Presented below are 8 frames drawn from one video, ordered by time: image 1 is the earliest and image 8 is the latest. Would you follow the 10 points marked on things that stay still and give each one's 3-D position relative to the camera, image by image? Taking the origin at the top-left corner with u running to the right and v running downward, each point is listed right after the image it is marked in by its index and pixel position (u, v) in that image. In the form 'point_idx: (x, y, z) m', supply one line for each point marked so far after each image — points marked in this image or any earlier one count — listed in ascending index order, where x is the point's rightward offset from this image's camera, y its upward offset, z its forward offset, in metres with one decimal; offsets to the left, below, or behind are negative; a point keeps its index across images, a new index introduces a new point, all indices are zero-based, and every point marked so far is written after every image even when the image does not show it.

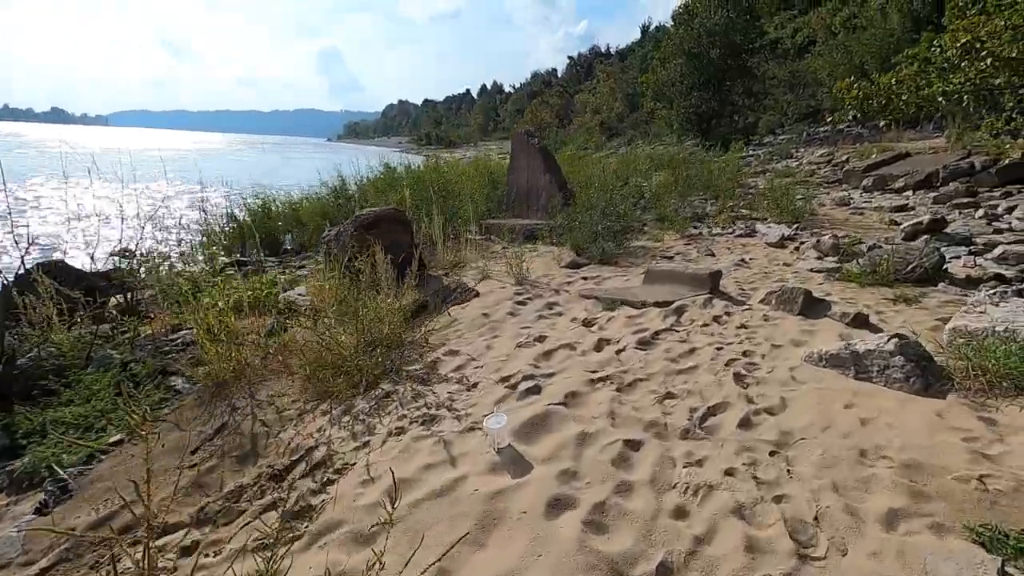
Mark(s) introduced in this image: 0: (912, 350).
0: (+1.9, -0.3, +2.5) m
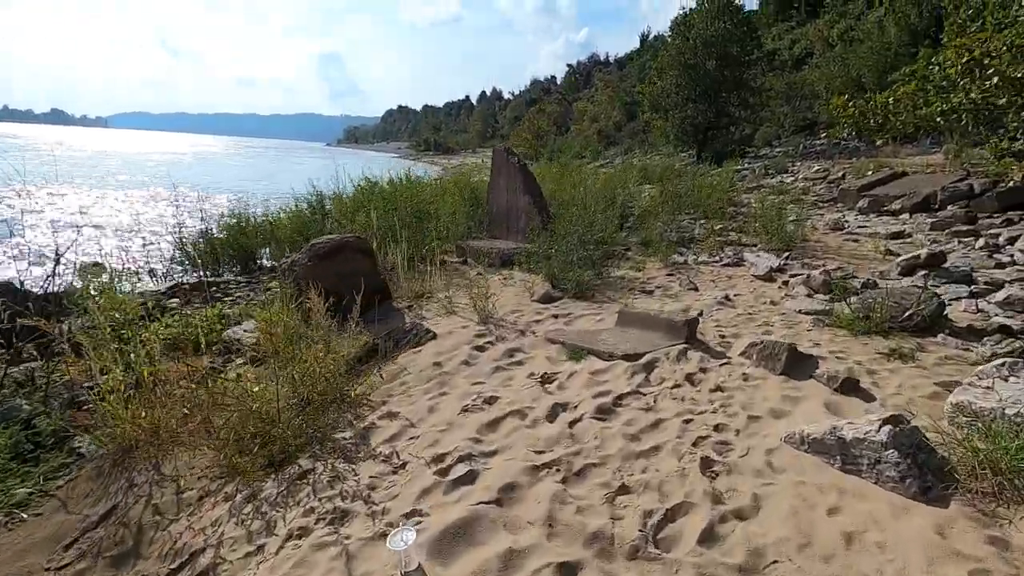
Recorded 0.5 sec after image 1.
0: (+1.6, -0.6, +2.2) m
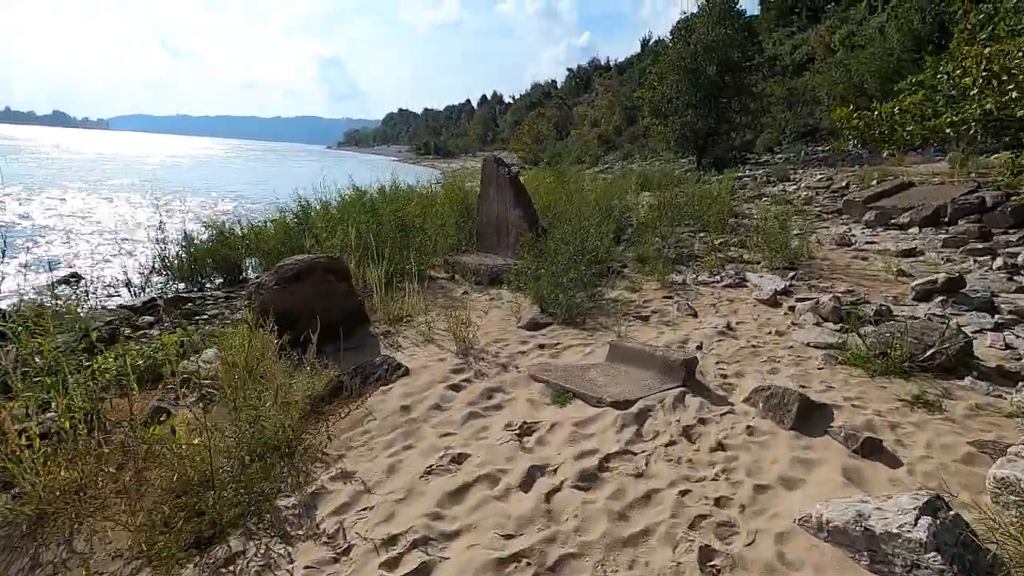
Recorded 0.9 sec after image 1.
0: (+1.5, -0.8, +1.8) m
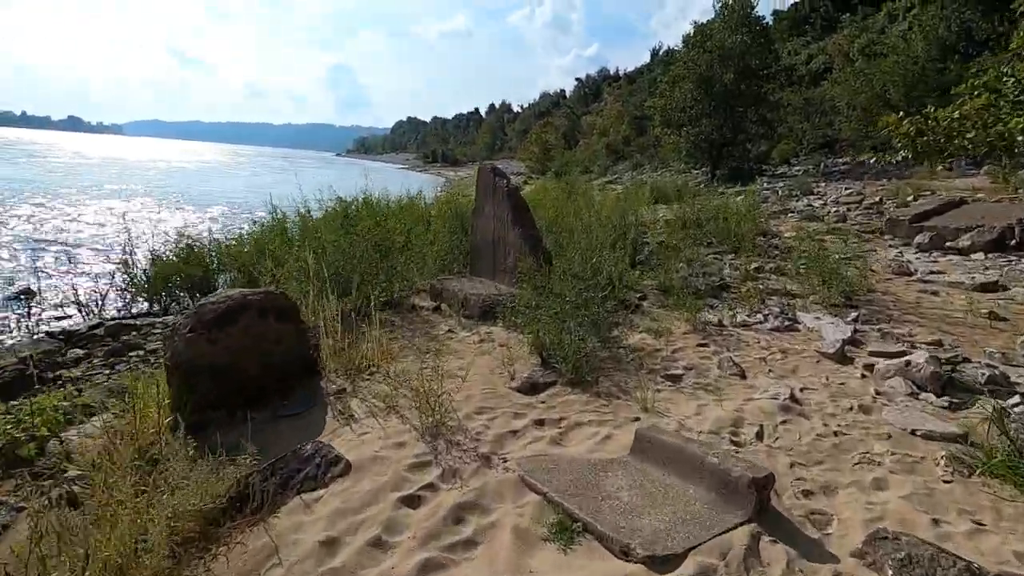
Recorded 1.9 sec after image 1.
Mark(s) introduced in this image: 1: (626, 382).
0: (+1.3, -1.1, +0.6) m
1: (+0.8, -0.6, +3.7) m
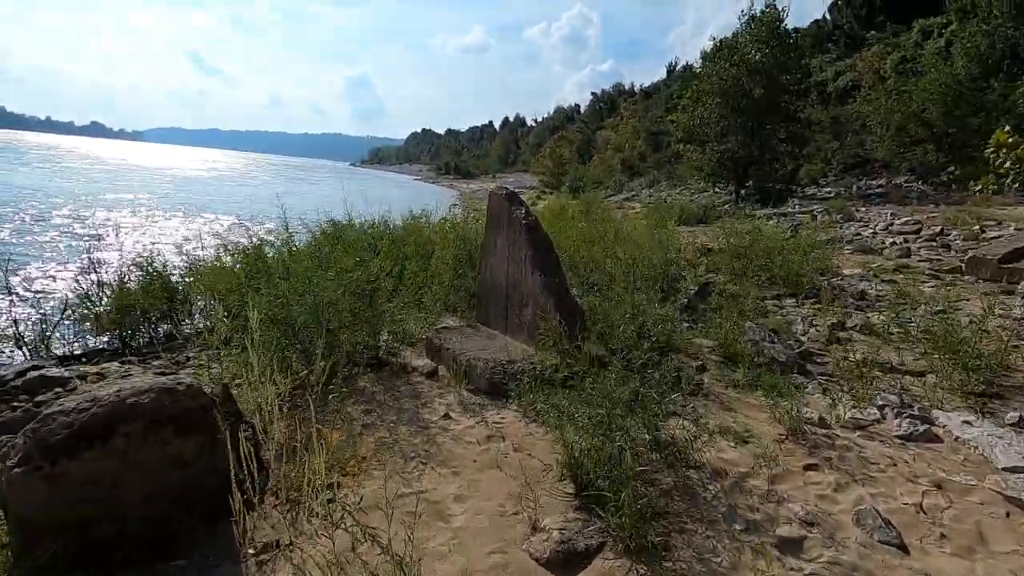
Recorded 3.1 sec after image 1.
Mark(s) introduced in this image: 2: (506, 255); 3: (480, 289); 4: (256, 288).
0: (+1.4, -1.6, -0.7) m
1: (+0.9, -1.1, +2.3) m
2: (0.0, +0.3, +5.0) m
3: (-0.3, 0.0, +5.5) m
4: (-2.6, 0.0, +5.4) m
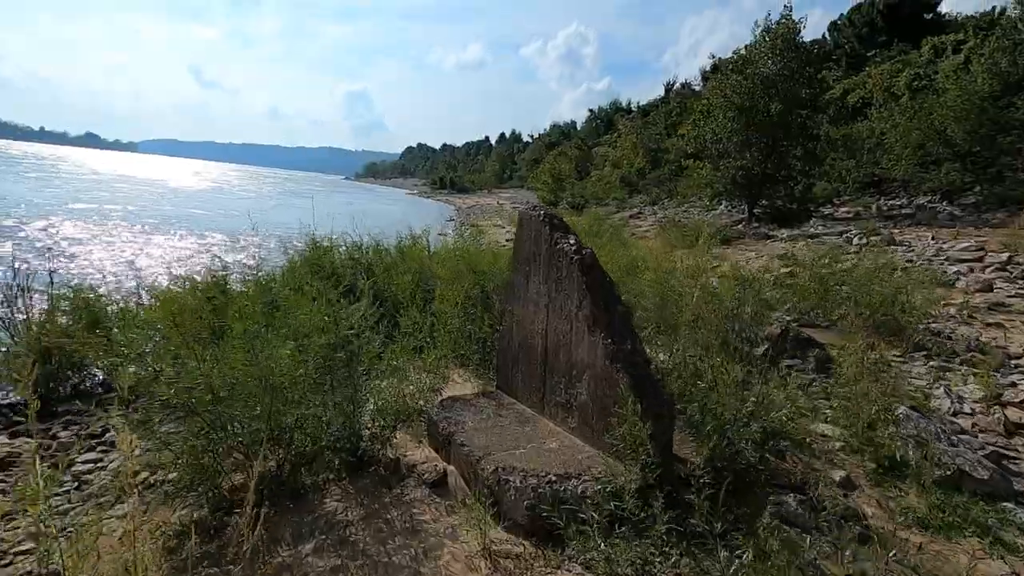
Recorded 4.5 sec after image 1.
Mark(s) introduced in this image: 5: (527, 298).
0: (+1.7, -1.8, -2.3) m
1: (+1.2, -1.5, +0.8) m
2: (+0.2, -0.1, +3.5) m
3: (-0.1, -0.4, +4.0) m
4: (-2.3, -0.4, +3.8) m
5: (+0.1, -0.1, +3.6) m
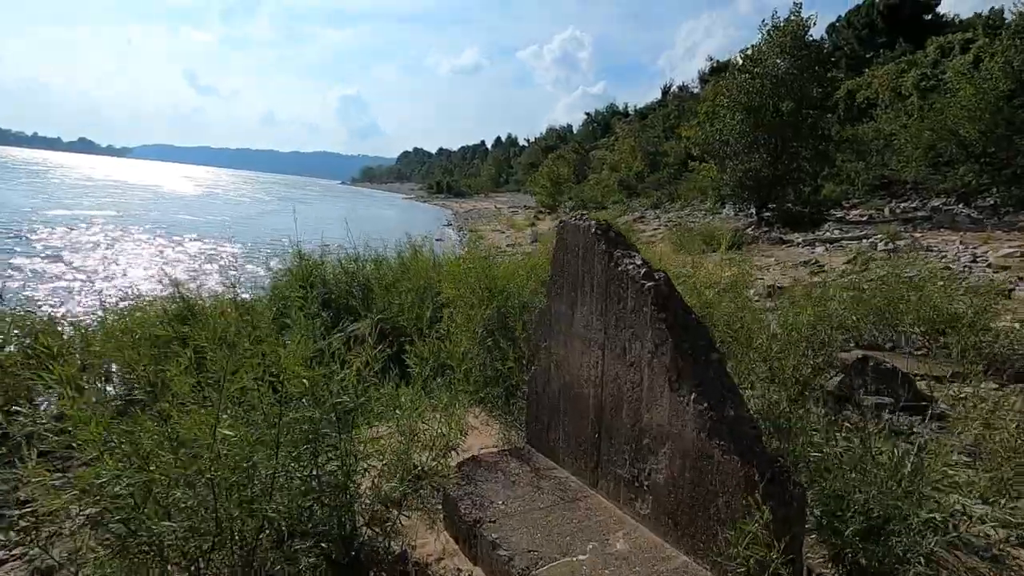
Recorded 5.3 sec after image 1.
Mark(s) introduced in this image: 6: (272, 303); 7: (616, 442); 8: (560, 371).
0: (+2.0, -1.9, -3.1) m
1: (+1.4, -1.6, -0.1) m
2: (+0.4, -0.3, +2.6) m
3: (+0.1, -0.6, +3.2) m
4: (-2.1, -0.5, +3.0) m
5: (+0.3, -0.3, +2.8) m
6: (-2.2, +0.1, +5.2) m
7: (+0.5, -0.7, +2.5) m
8: (+0.2, -0.5, +2.9) m
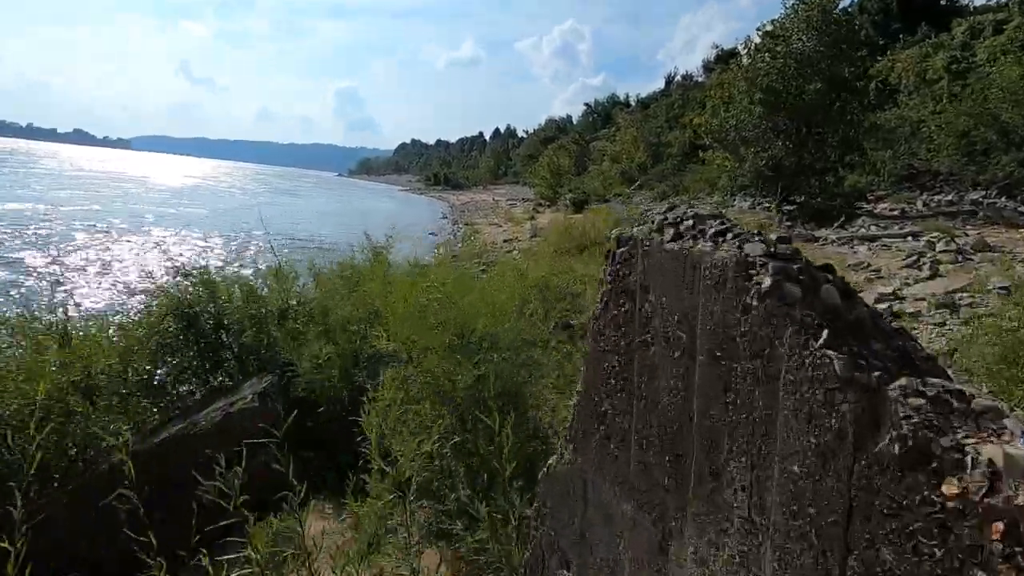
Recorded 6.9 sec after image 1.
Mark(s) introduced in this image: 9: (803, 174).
0: (+1.9, -2.3, -5.1) m
1: (+1.3, -1.9, -2.1) m
2: (+0.4, -0.6, +0.6) m
3: (+0.1, -0.9, +1.2) m
4: (-2.2, -0.8, +1.0) m
5: (+0.2, -0.6, +0.8) m
6: (-2.2, -0.1, +3.2) m
7: (+0.4, -1.0, +0.5) m
8: (+0.1, -0.8, +0.9) m
9: (+10.5, +4.0, +18.8) m
